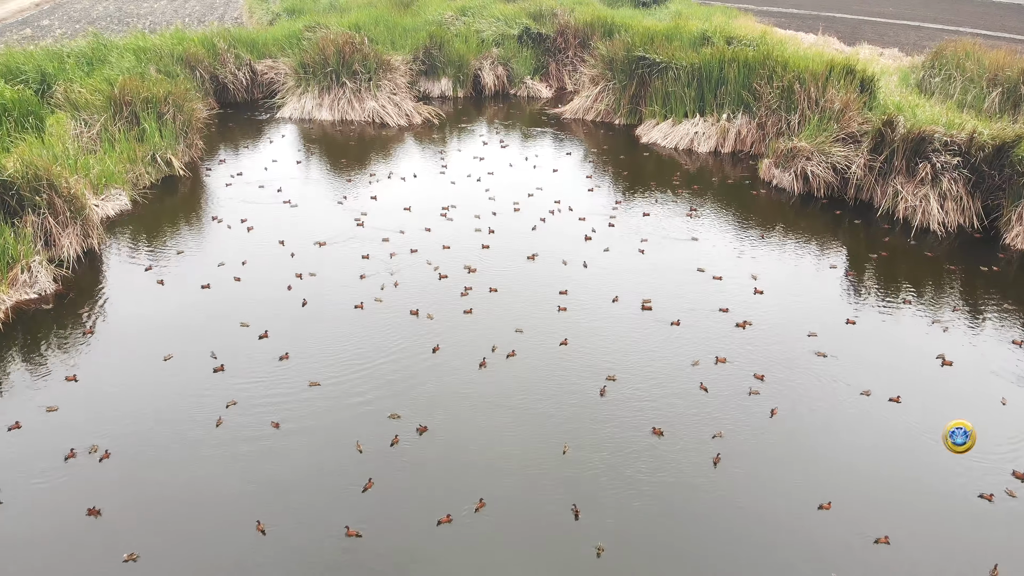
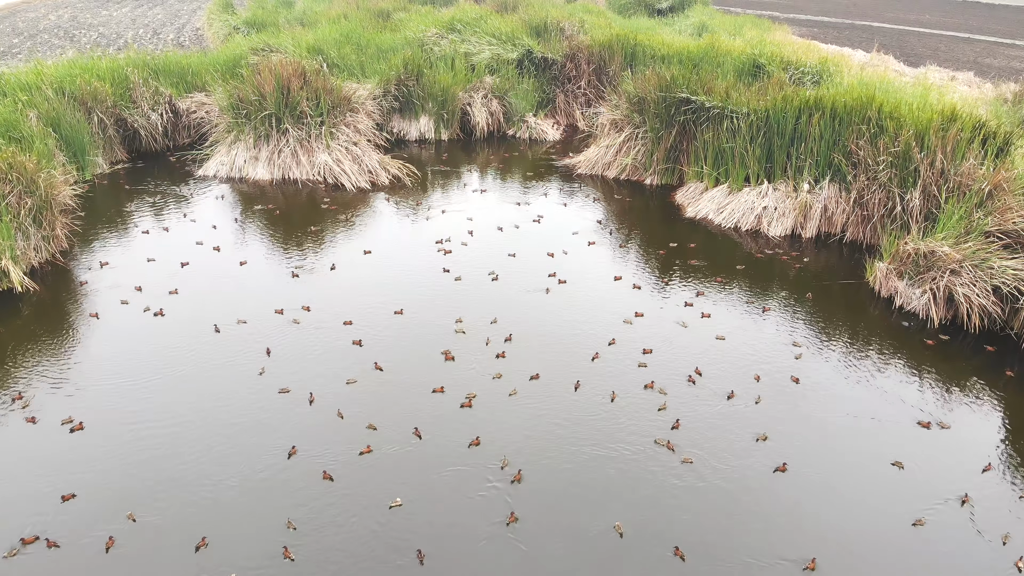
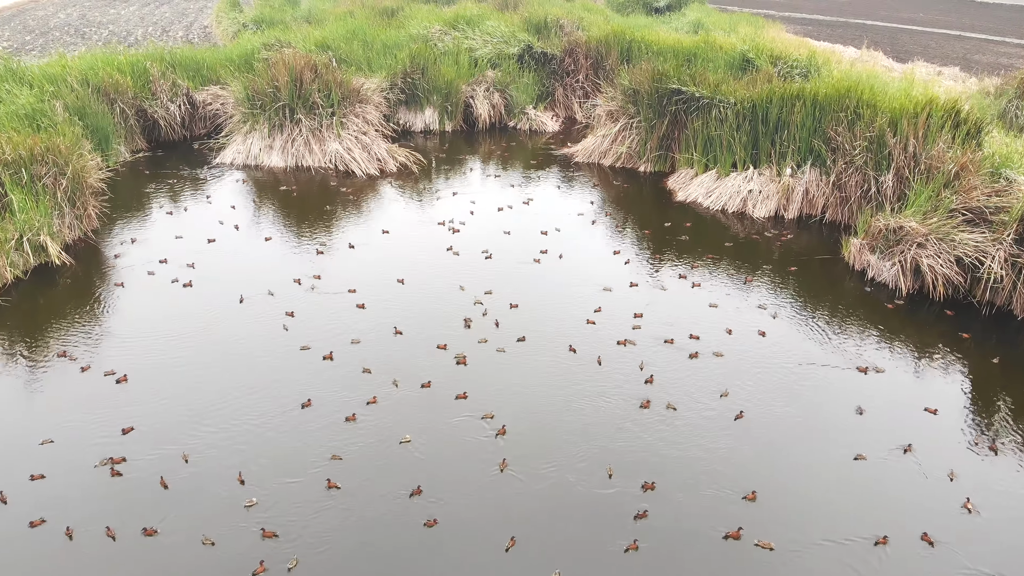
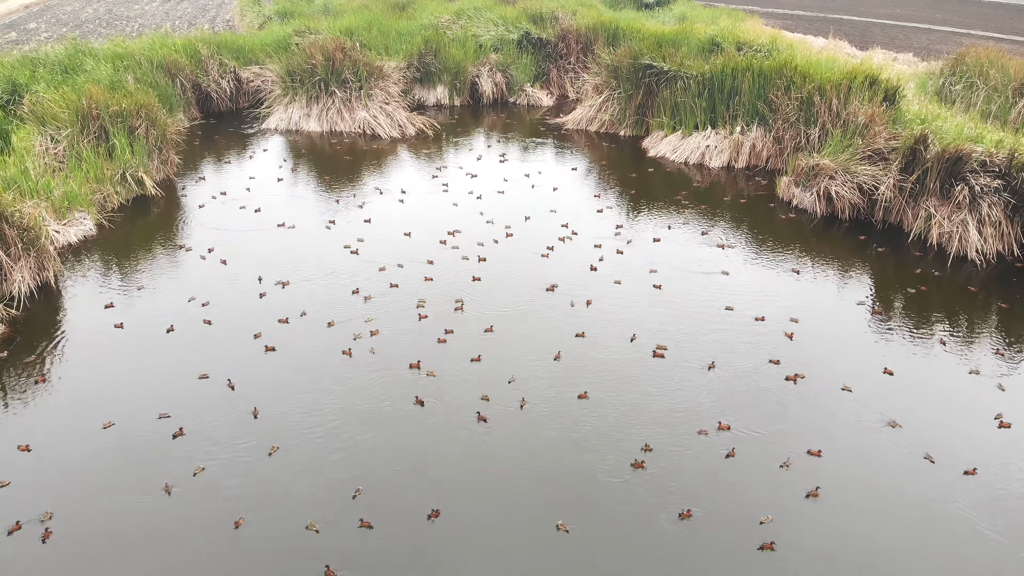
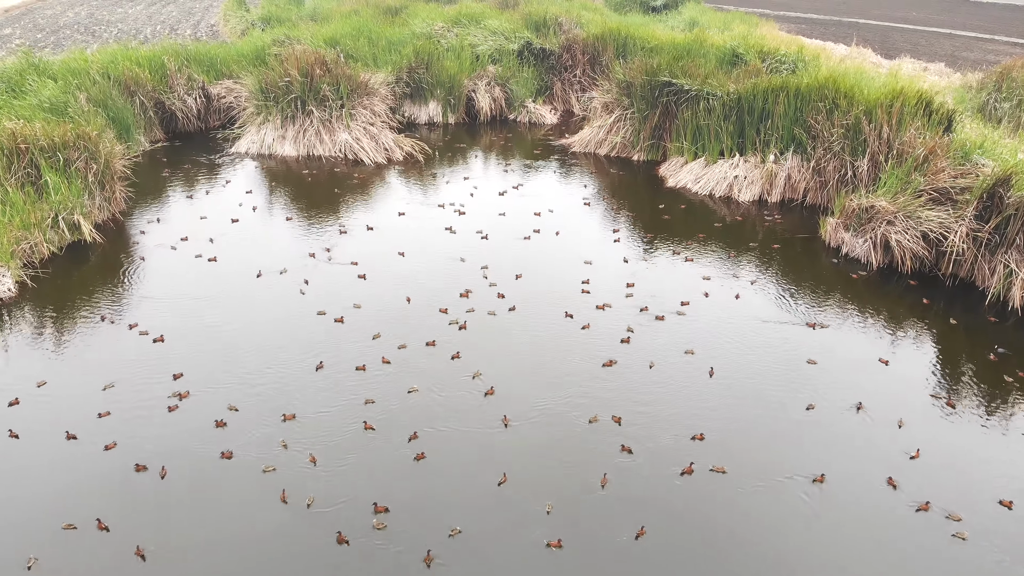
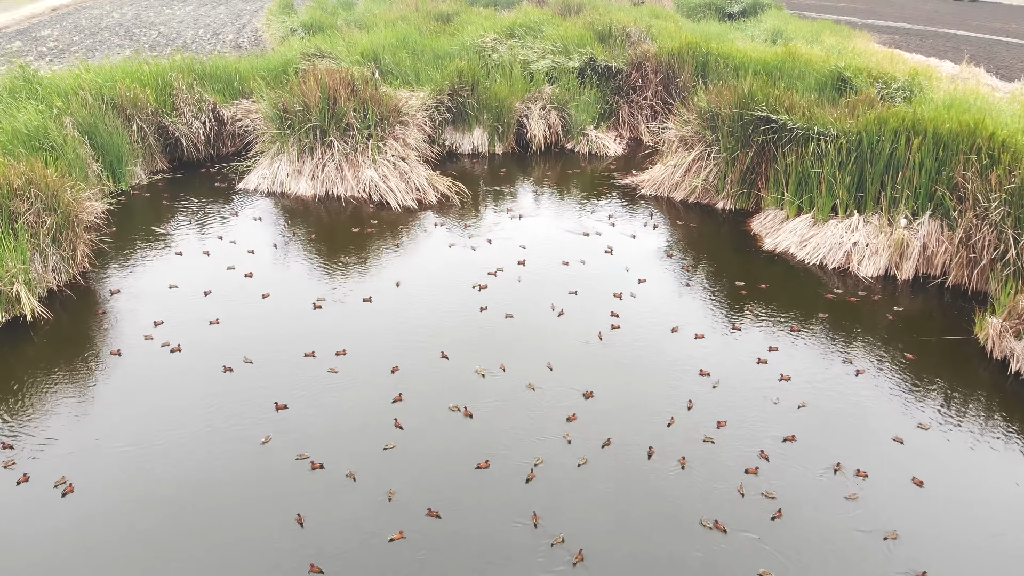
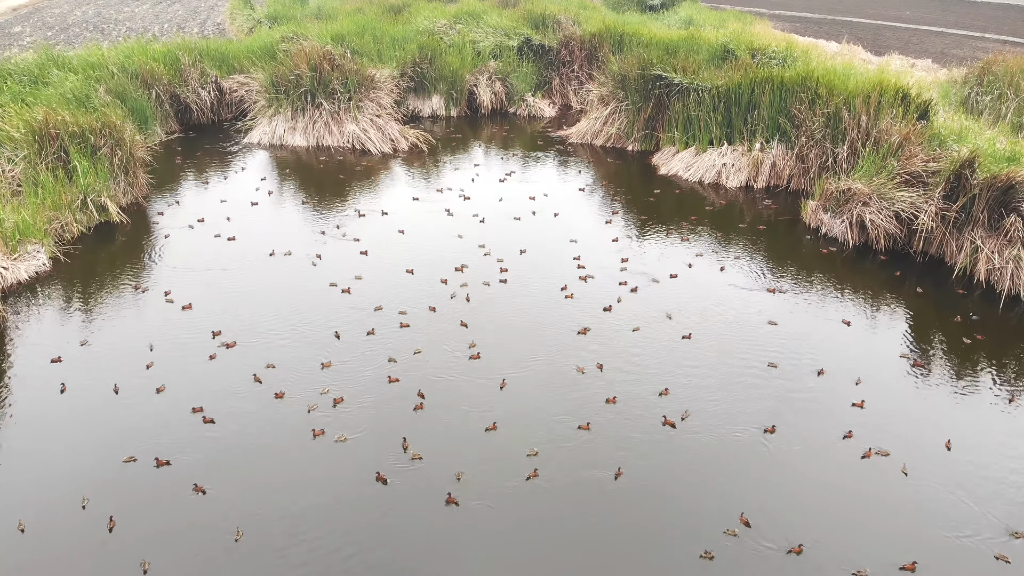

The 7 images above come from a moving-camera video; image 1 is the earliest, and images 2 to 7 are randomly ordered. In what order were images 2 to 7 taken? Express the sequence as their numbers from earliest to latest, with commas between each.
4, 7, 5, 3, 2, 6
